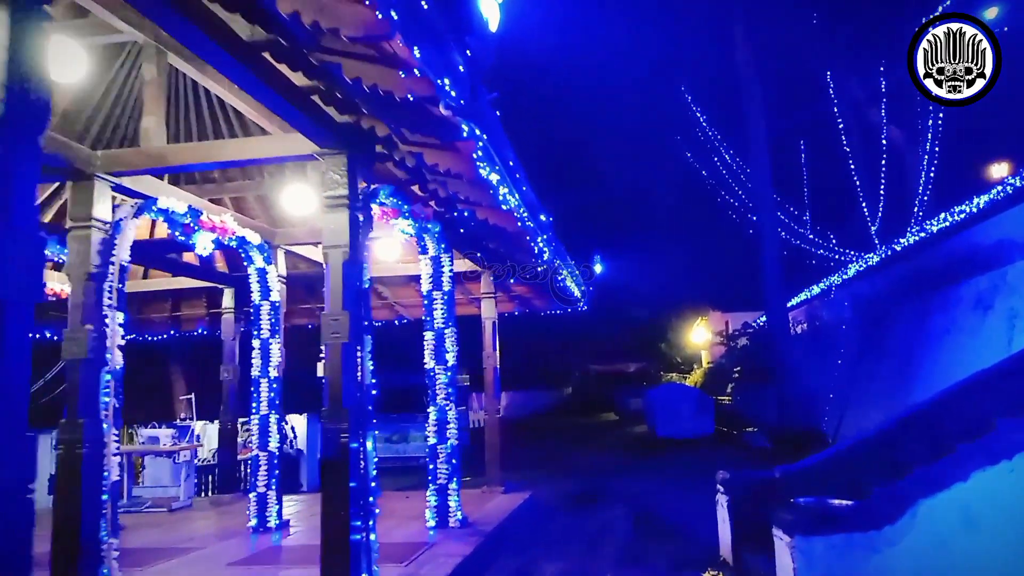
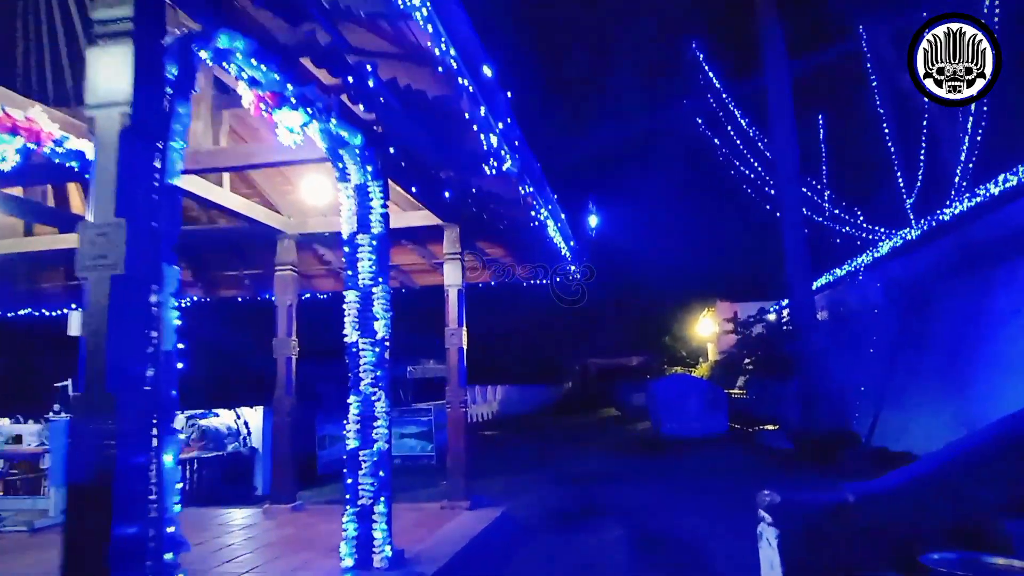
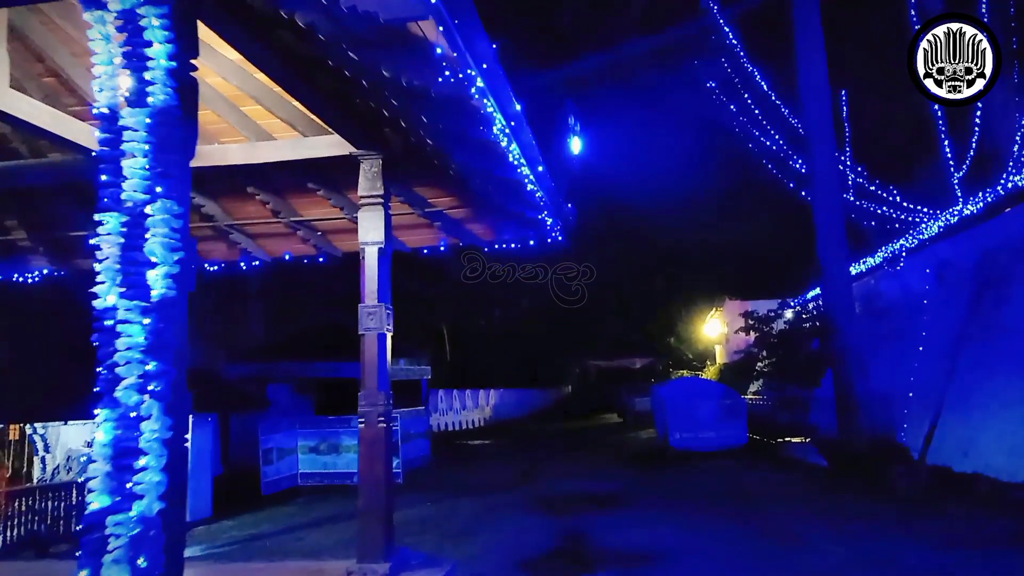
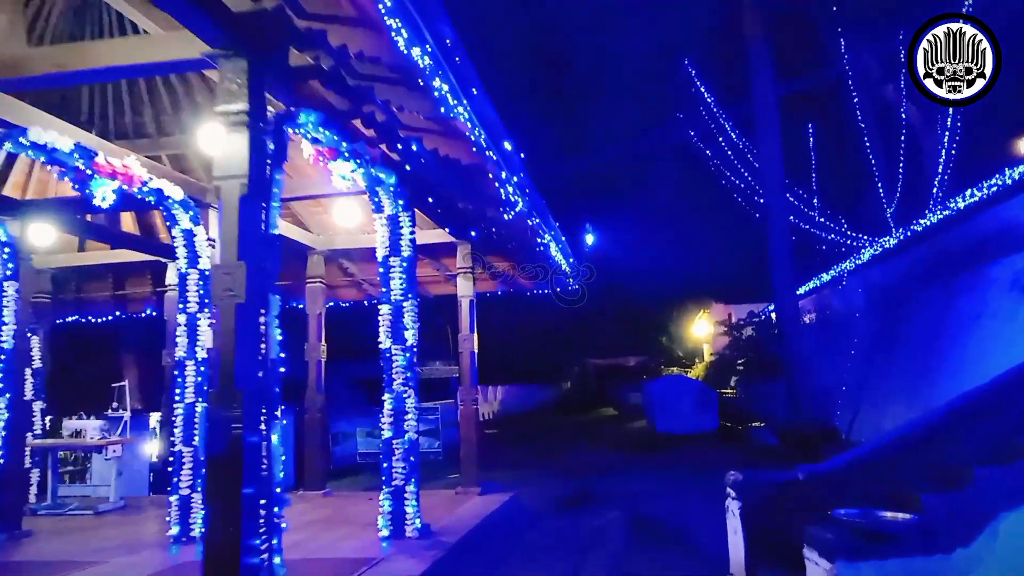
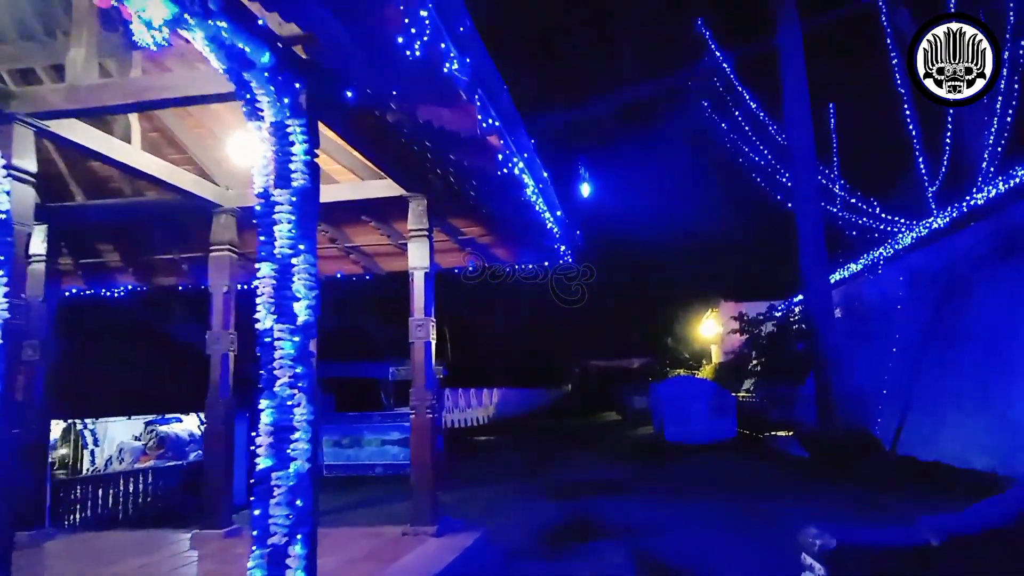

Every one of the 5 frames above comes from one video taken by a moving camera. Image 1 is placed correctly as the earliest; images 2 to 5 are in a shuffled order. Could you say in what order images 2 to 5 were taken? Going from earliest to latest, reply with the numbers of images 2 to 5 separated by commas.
4, 2, 5, 3
